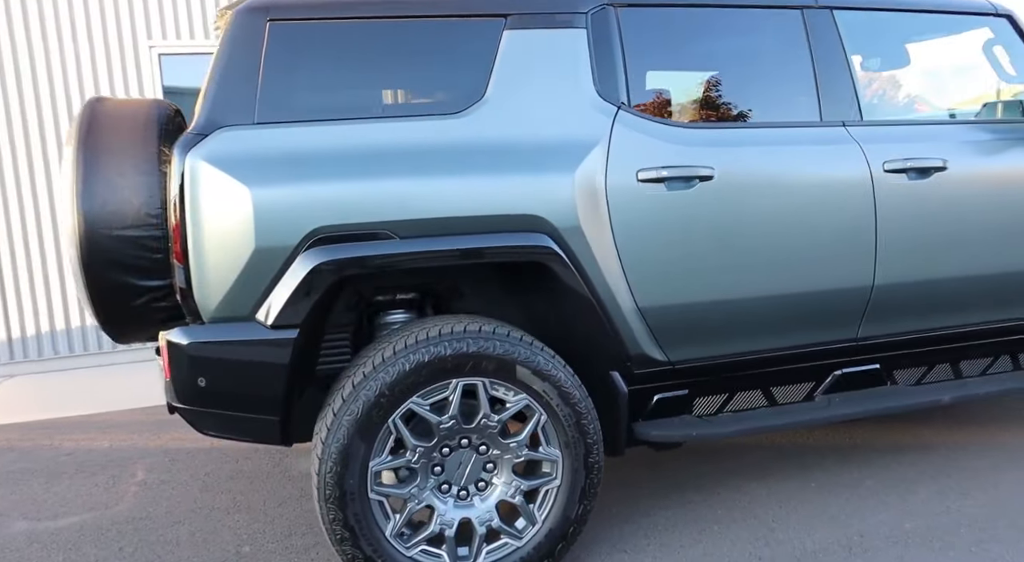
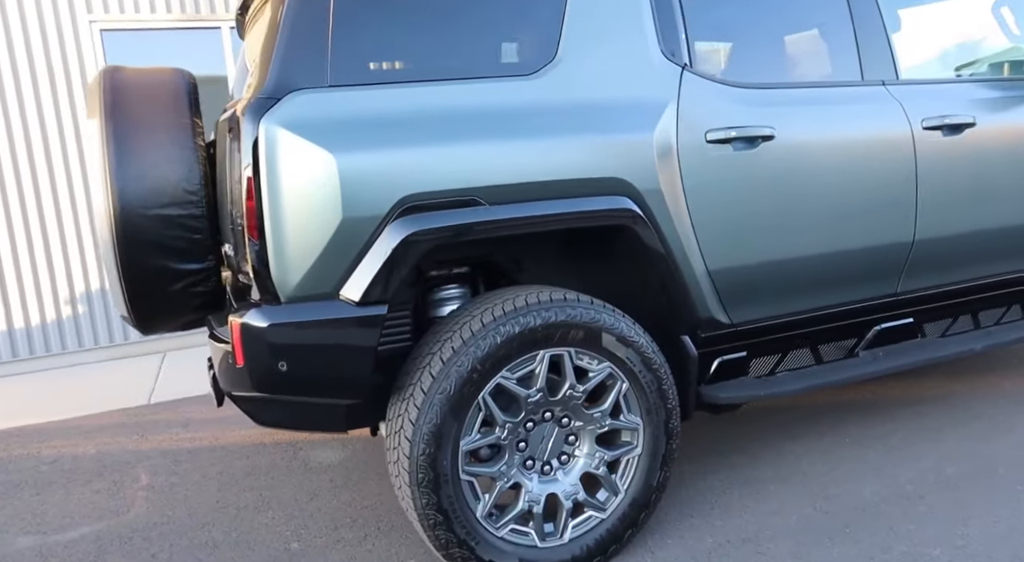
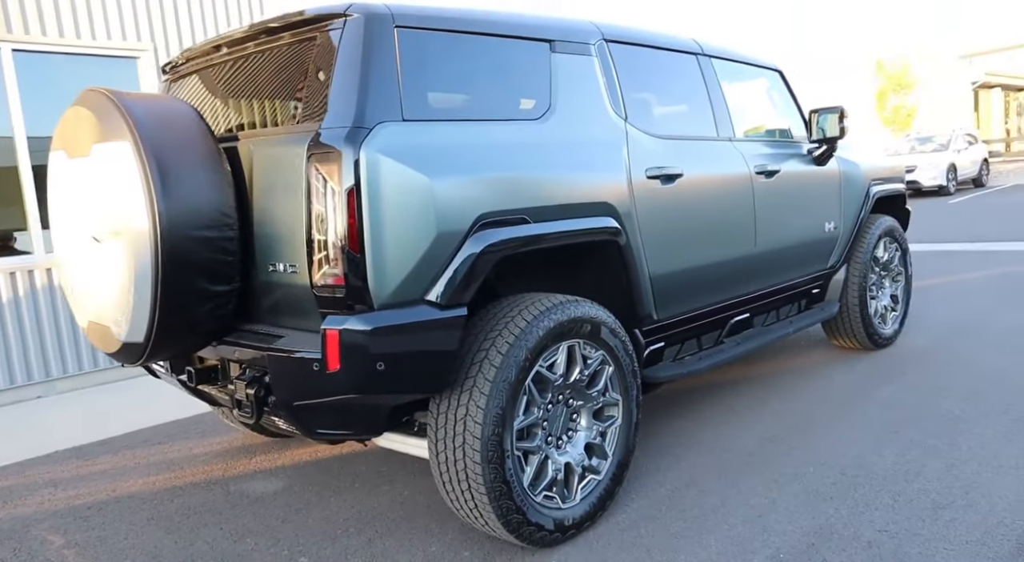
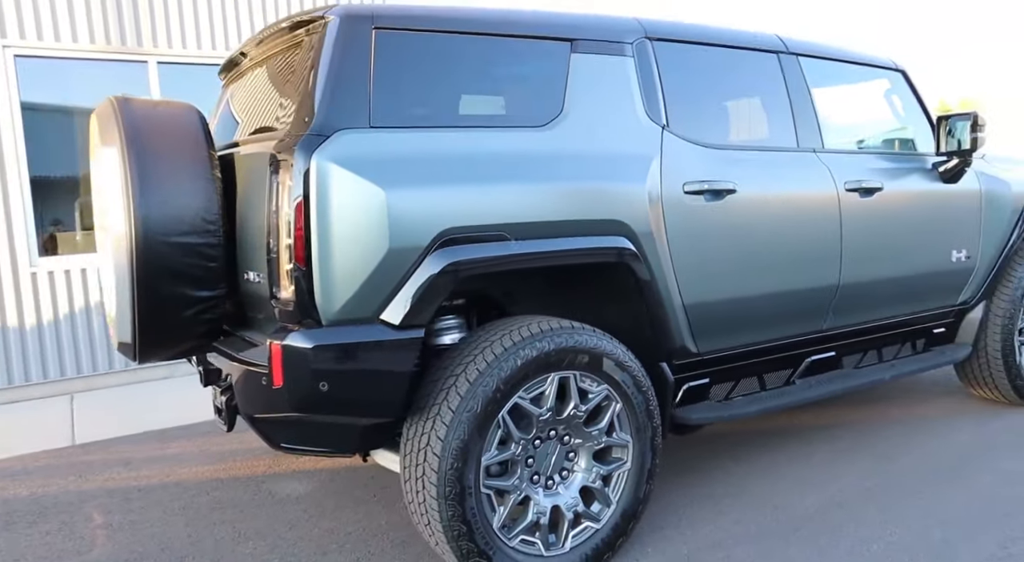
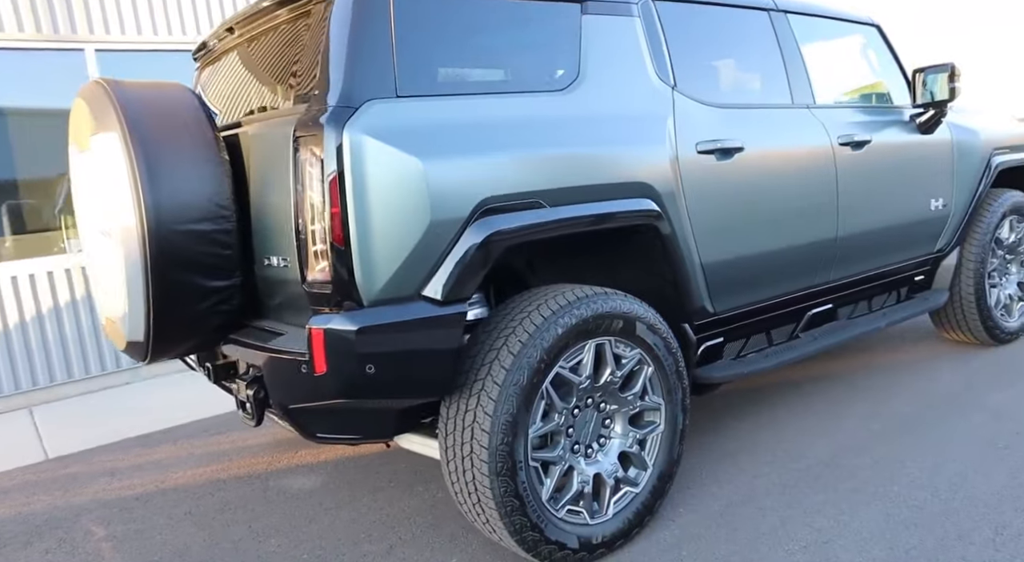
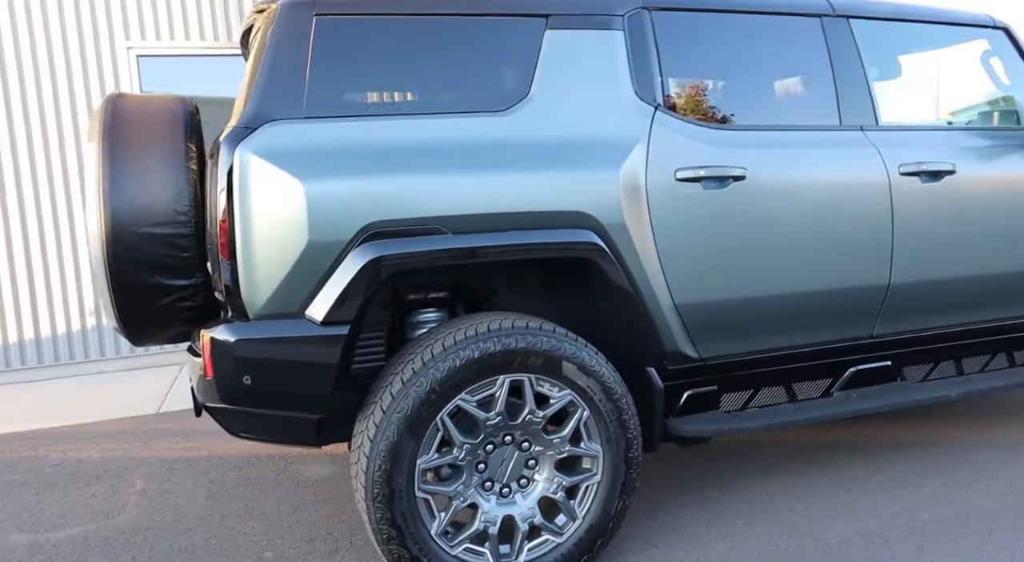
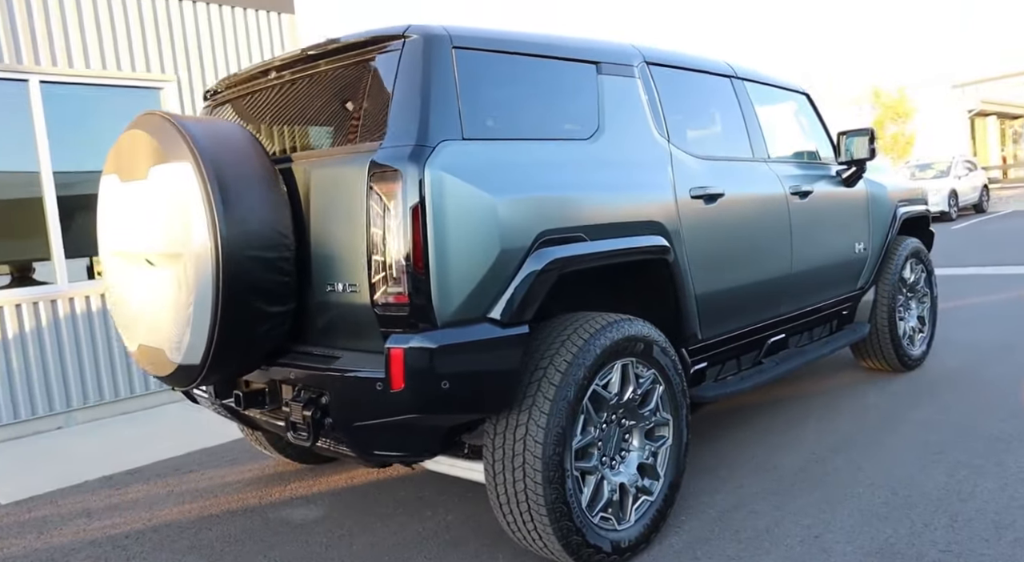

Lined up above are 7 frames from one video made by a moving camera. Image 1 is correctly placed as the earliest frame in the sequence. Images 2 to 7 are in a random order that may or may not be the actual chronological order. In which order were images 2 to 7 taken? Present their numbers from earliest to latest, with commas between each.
6, 2, 4, 5, 3, 7
